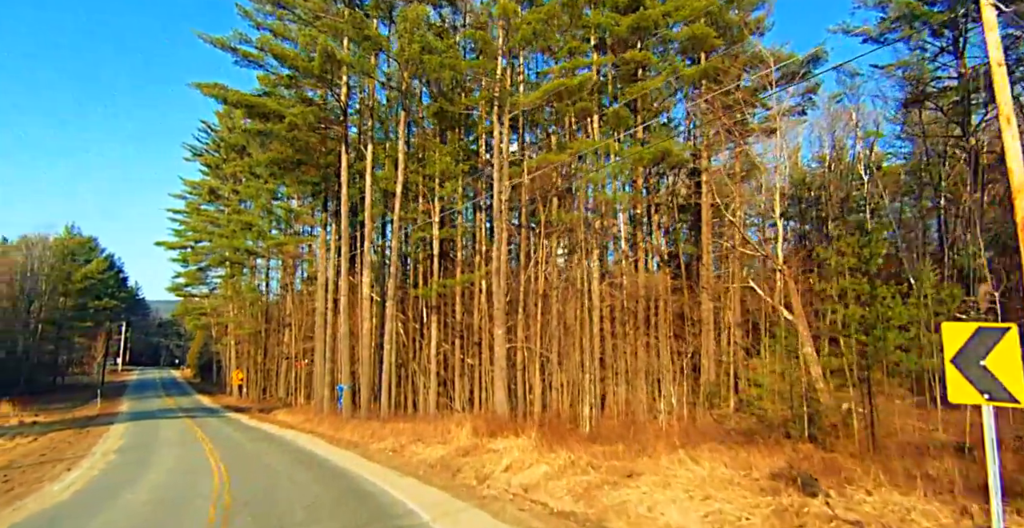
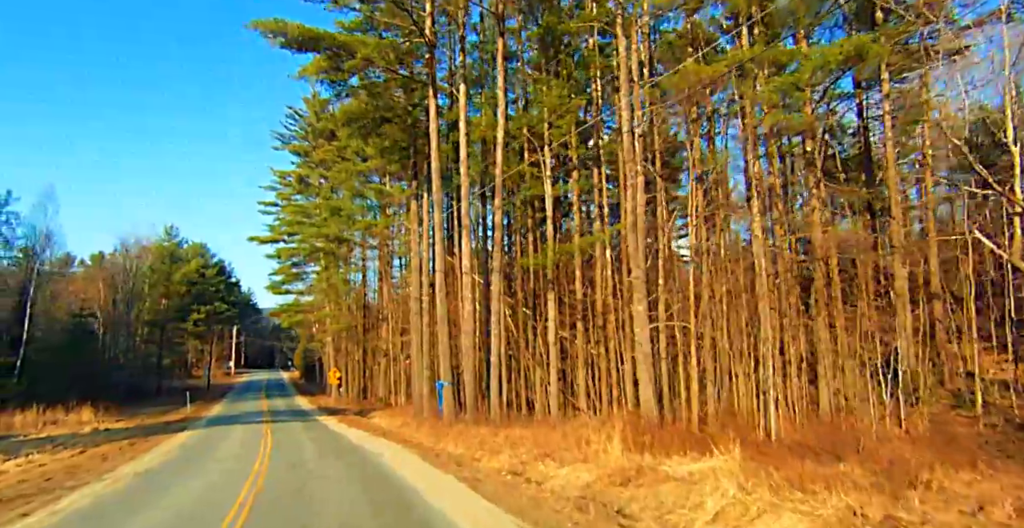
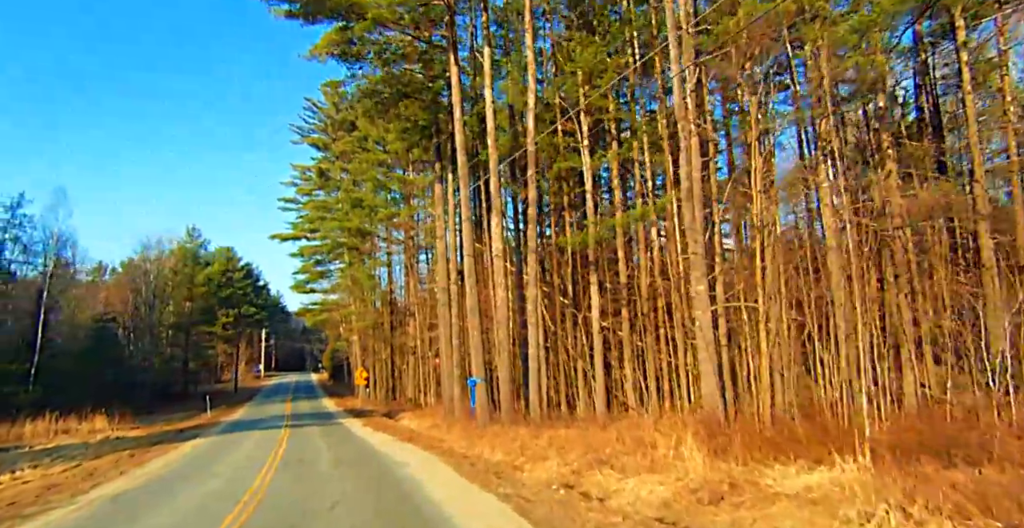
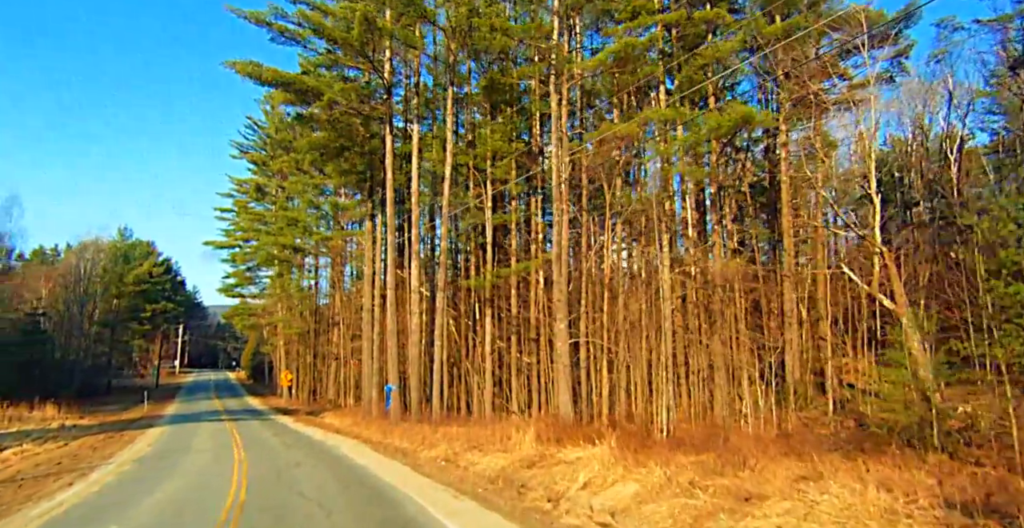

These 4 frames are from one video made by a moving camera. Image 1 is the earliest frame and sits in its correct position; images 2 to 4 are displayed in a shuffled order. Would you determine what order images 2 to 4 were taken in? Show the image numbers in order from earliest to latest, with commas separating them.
4, 2, 3
